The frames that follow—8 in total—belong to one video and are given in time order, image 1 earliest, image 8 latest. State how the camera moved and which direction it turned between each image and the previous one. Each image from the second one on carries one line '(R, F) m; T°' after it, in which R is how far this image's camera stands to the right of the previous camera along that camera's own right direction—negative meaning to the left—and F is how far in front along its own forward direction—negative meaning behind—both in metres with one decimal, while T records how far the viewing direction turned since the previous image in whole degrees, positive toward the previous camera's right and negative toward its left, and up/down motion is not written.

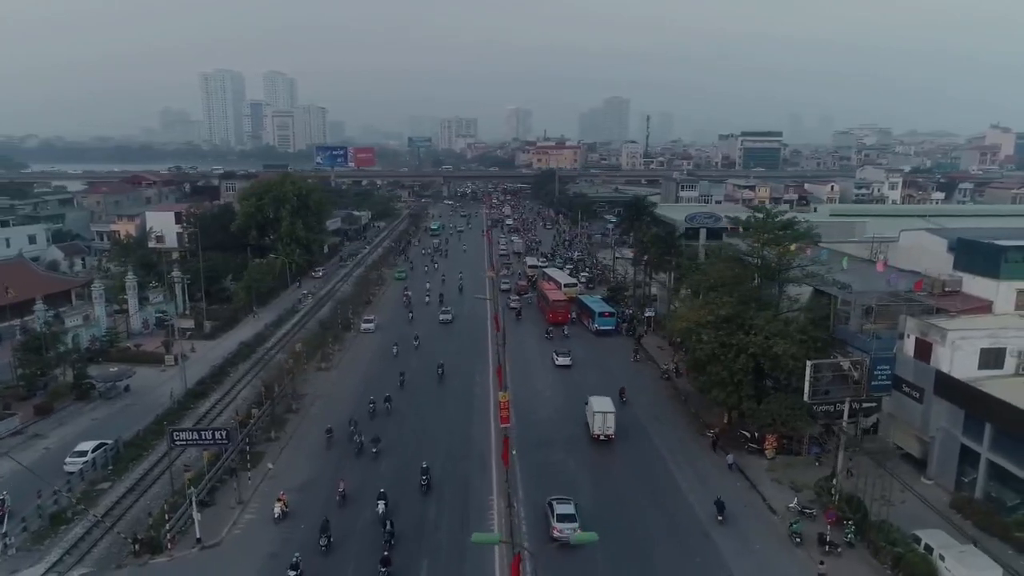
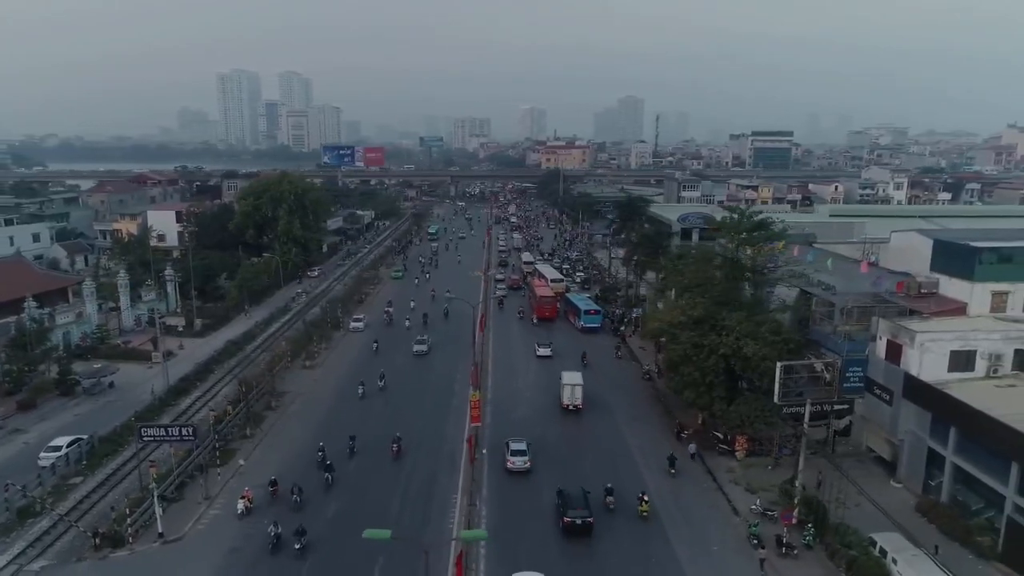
(+1.4, -0.1) m; -1°
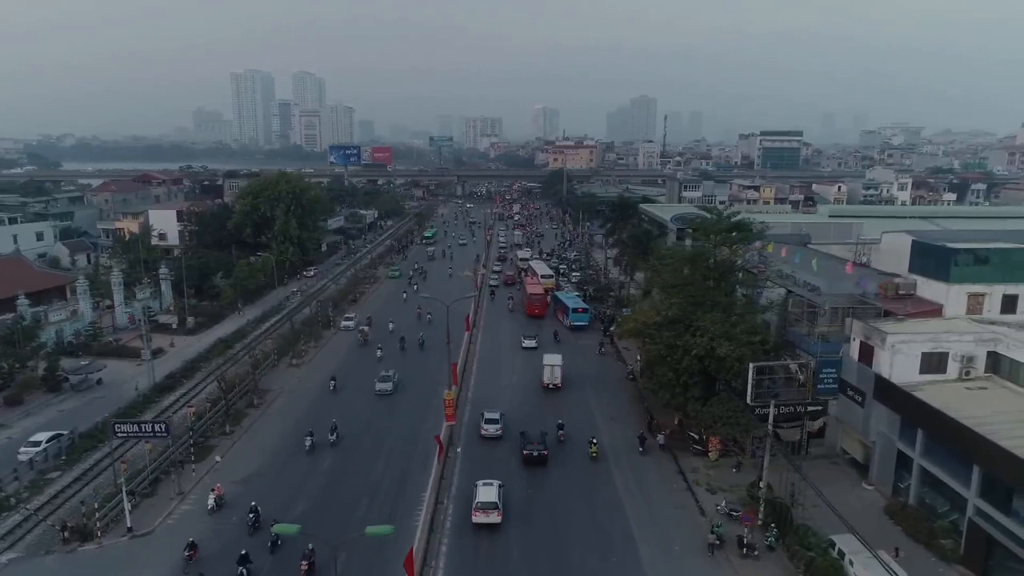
(+1.2, -0.1) m; -1°
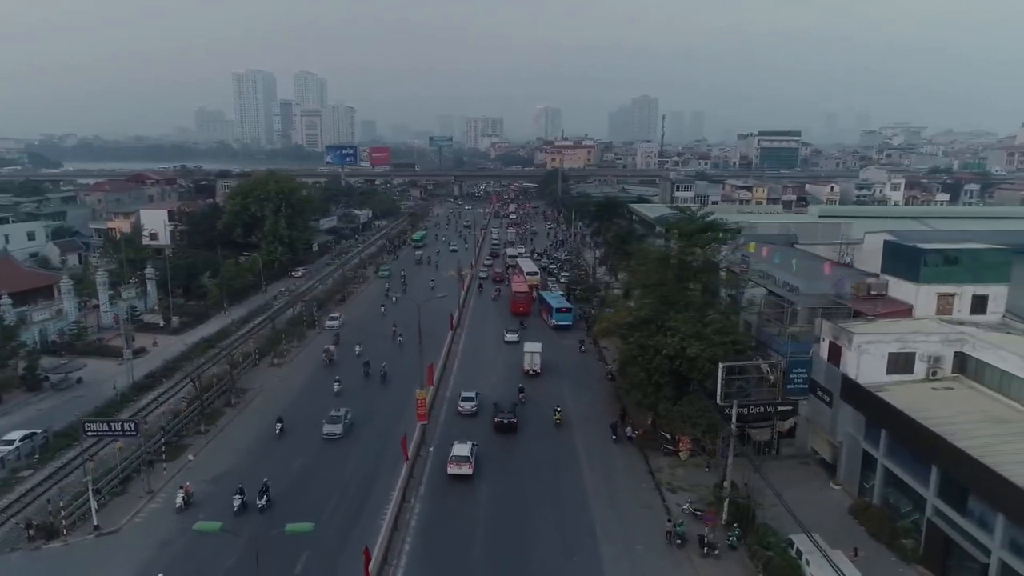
(+1.0, -0.1) m; 0°
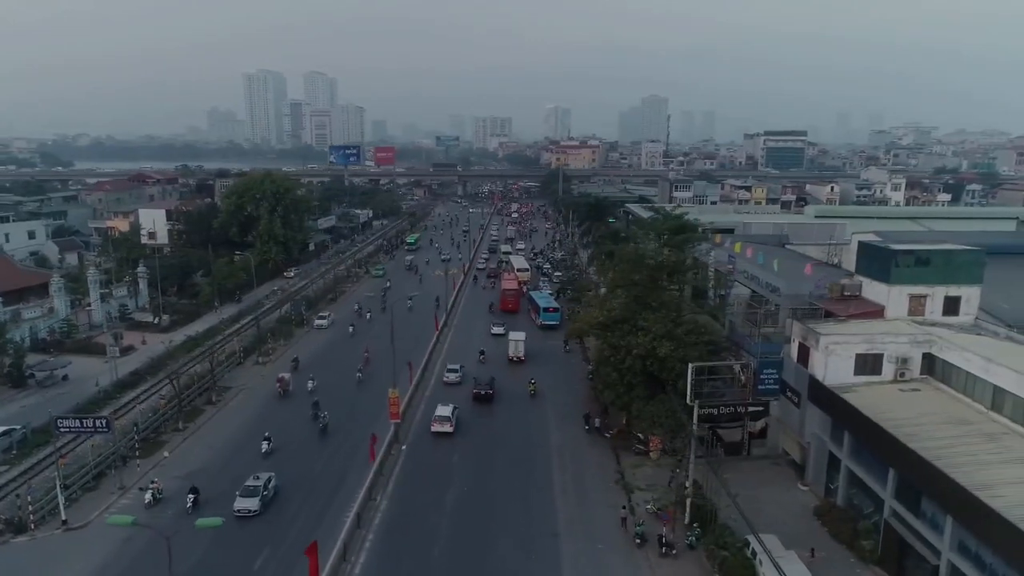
(+1.2, -0.1) m; -1°
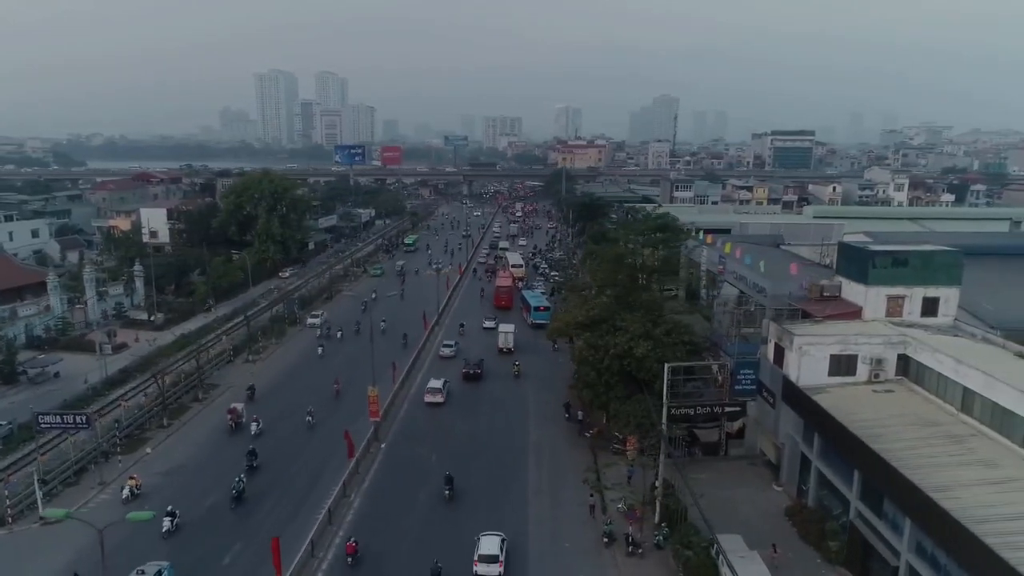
(+1.0, -0.1) m; -1°
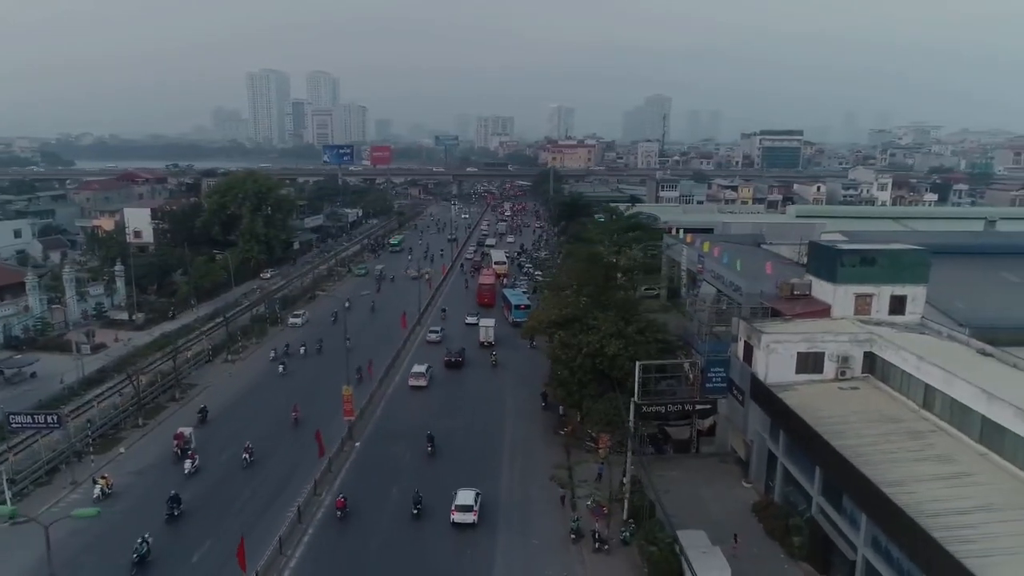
(+0.6, -0.1) m; +1°
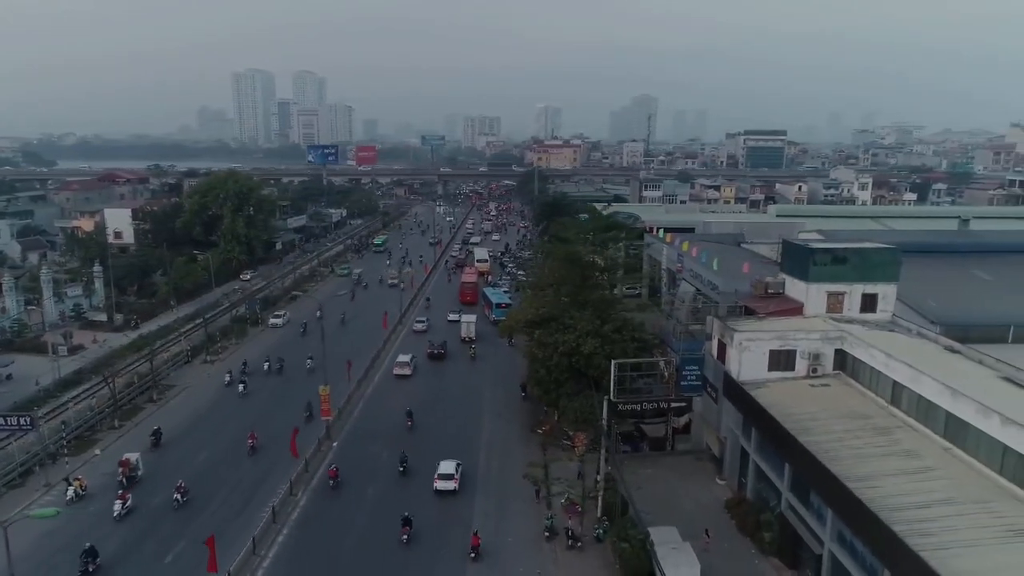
(+0.4, -0.1) m; +1°
